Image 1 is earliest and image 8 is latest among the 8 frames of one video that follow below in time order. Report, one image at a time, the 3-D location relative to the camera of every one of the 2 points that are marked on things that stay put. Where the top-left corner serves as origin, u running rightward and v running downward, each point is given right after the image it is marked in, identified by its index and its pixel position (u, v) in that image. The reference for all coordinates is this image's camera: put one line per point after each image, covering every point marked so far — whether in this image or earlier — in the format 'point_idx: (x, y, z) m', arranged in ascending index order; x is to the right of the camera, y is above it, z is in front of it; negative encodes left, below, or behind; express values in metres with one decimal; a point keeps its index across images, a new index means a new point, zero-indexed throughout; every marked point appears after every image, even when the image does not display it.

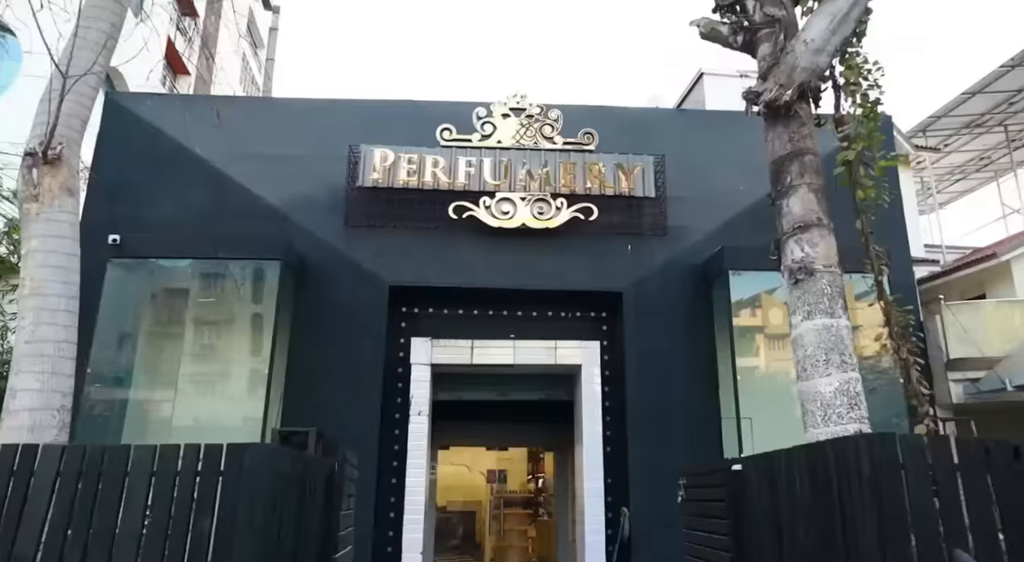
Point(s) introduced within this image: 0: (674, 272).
0: (+1.8, +0.1, +8.6) m
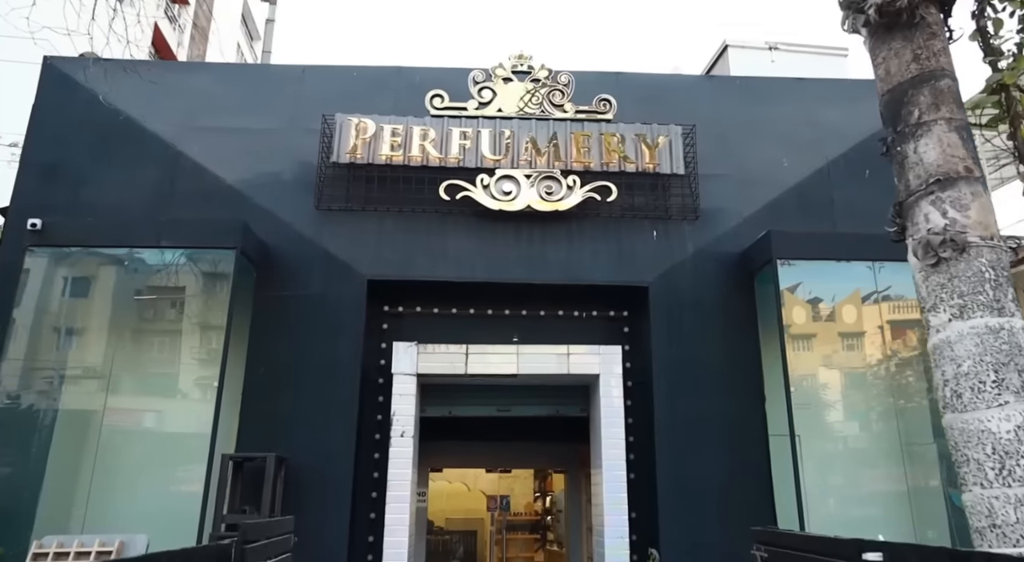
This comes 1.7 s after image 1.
0: (+1.9, +0.2, +7.2) m
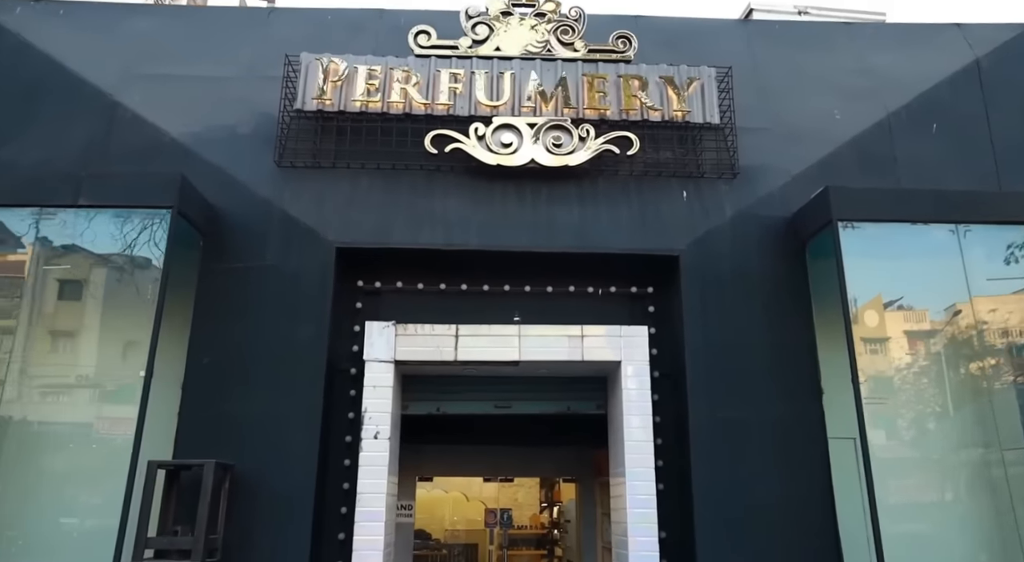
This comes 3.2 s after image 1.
0: (+1.9, +0.4, +5.9) m
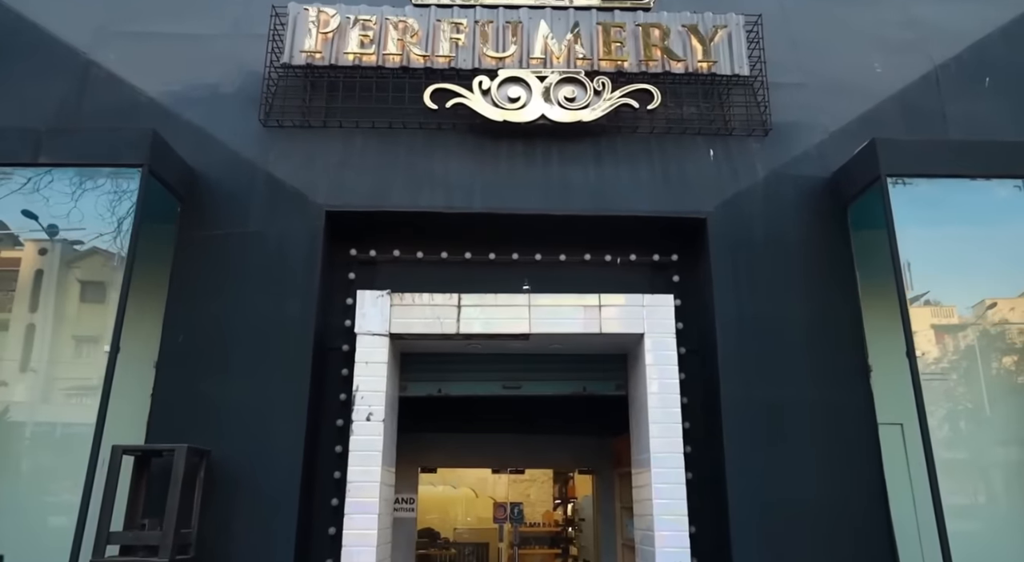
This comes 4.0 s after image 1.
0: (+1.9, +0.7, +5.3) m
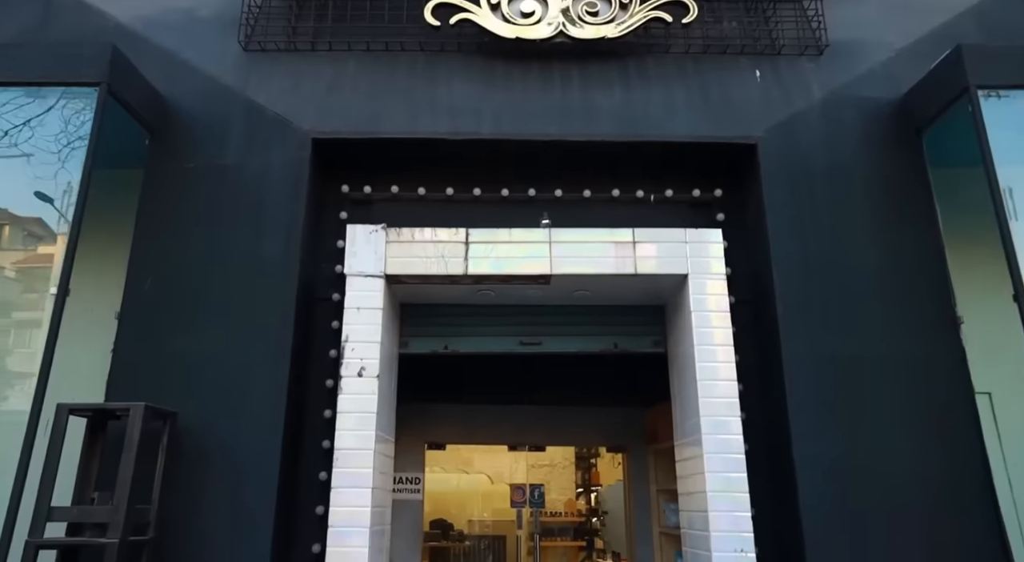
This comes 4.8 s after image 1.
0: (+2.0, +1.0, +4.6) m
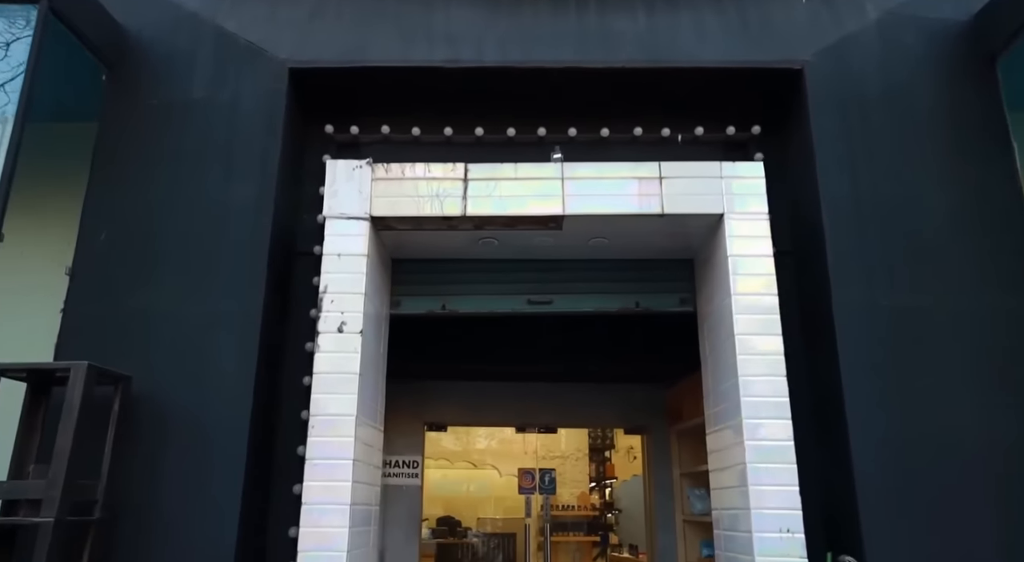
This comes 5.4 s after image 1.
0: (+2.1, +1.3, +4.0) m
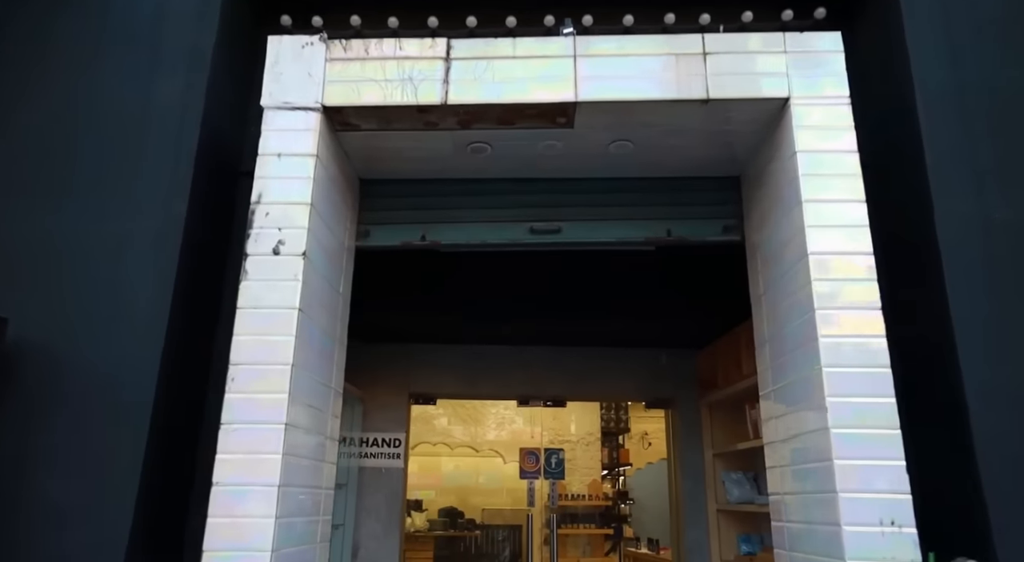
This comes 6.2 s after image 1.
0: (+2.1, +1.6, +3.2) m
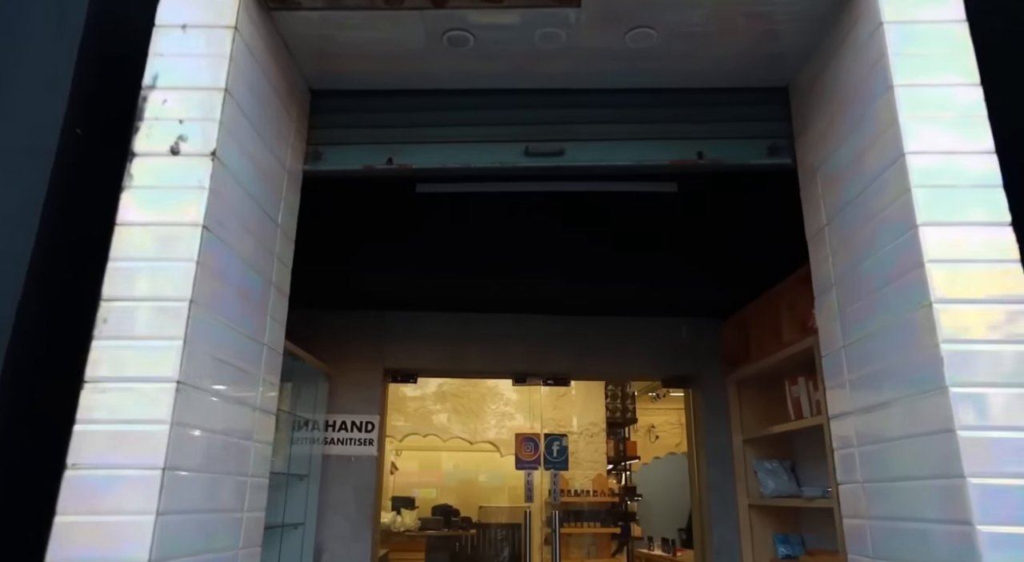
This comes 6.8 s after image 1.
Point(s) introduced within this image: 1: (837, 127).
0: (+2.0, +1.8, +2.5) m
1: (+0.9, +0.4, +2.2) m
